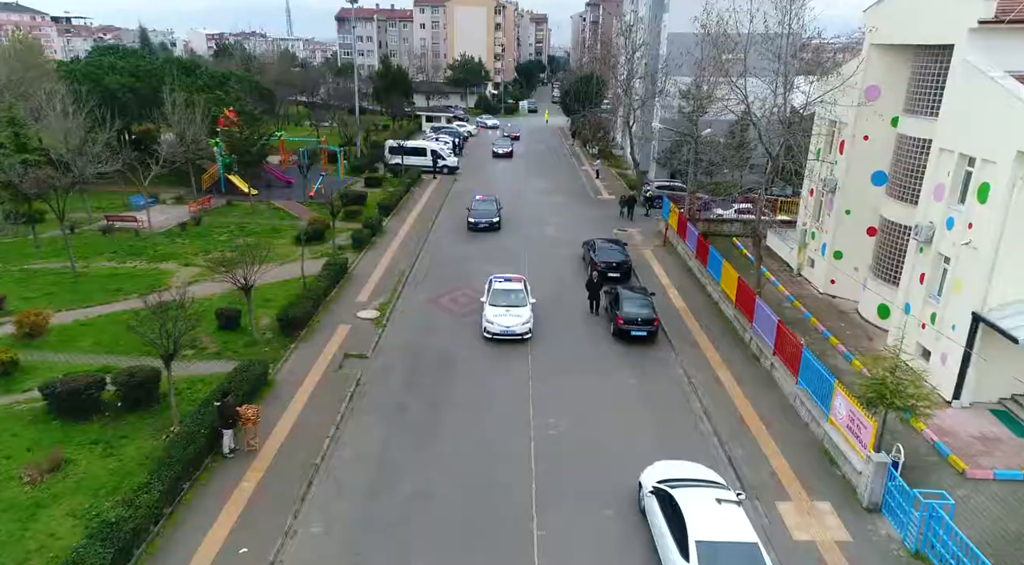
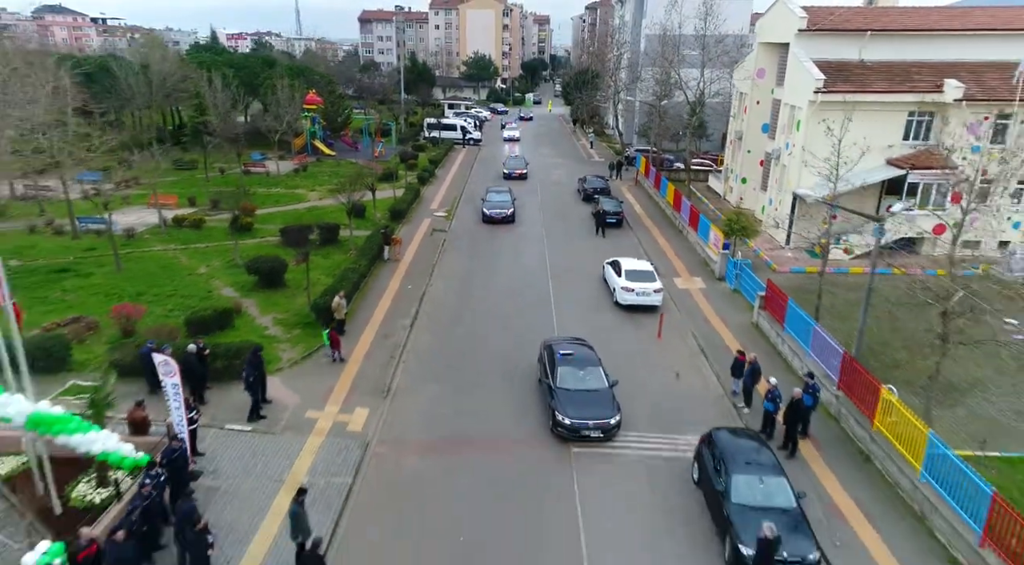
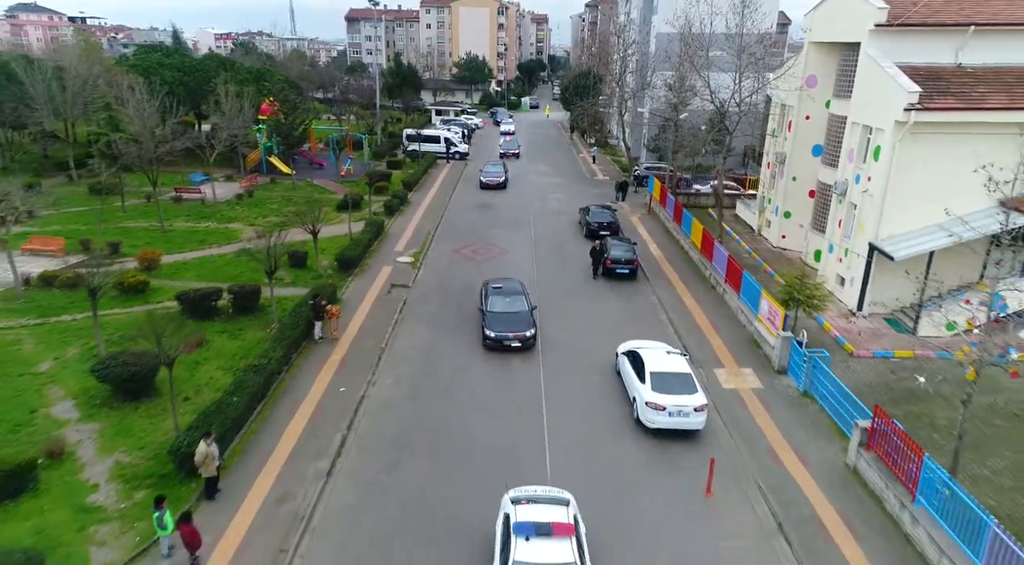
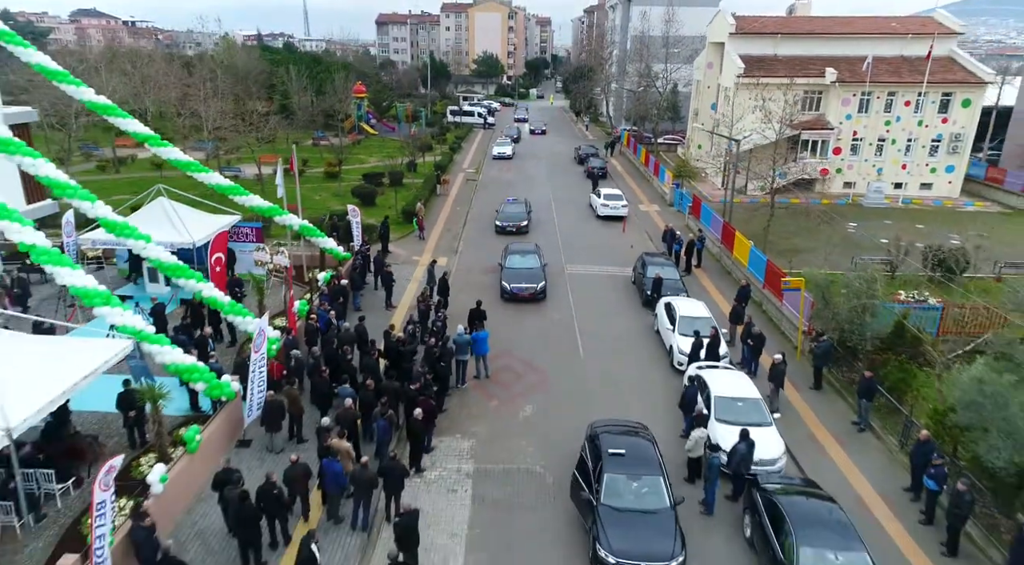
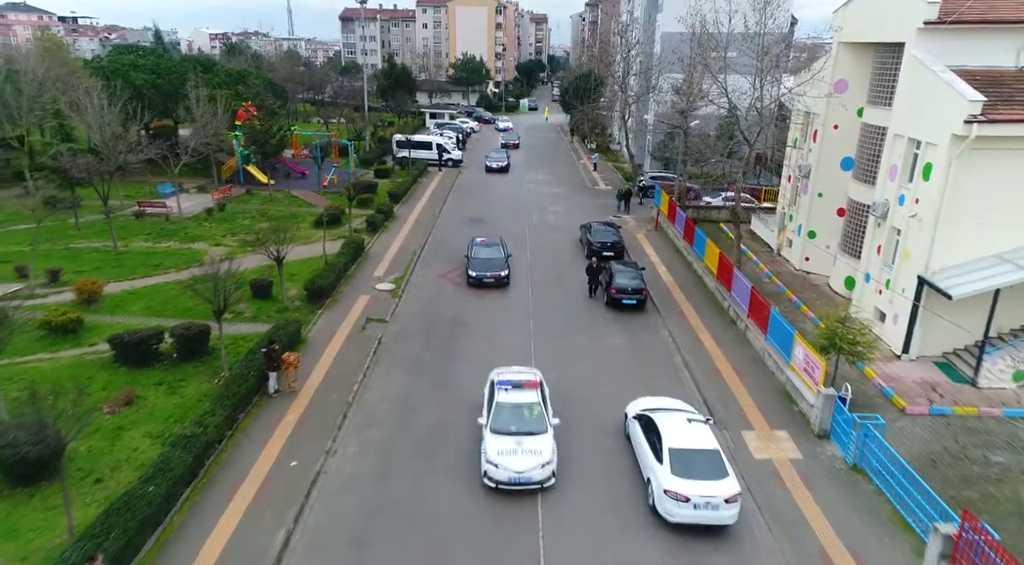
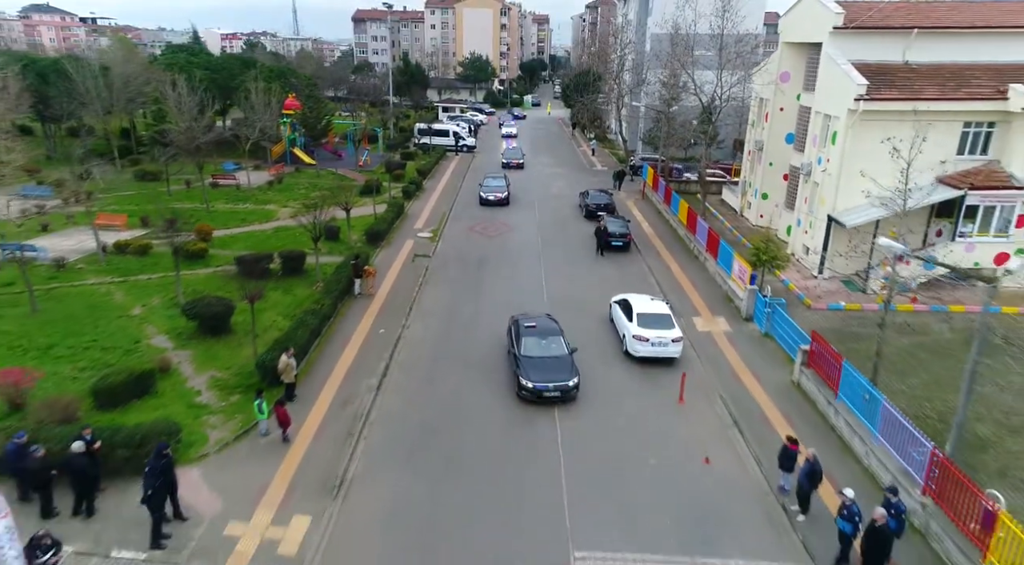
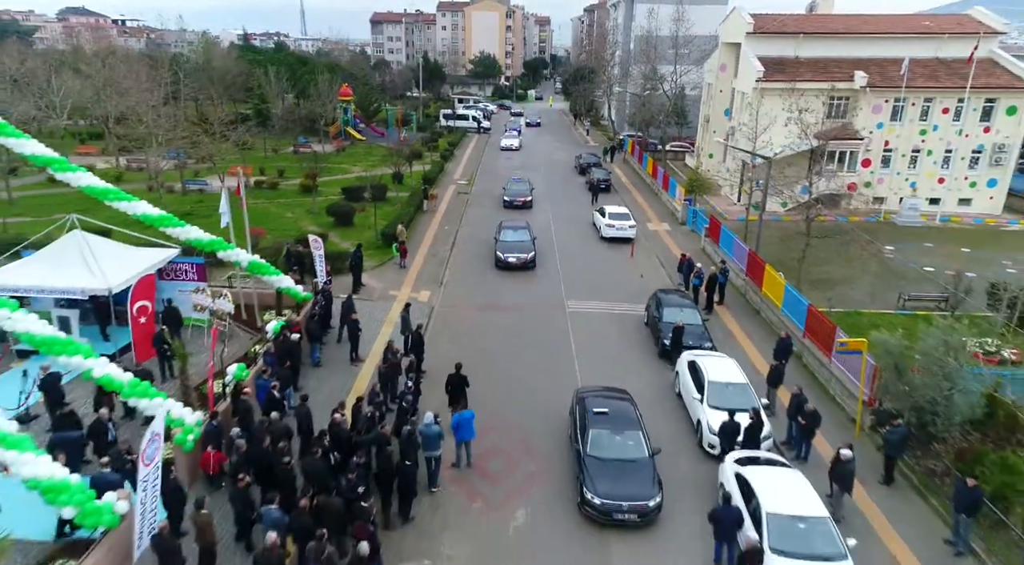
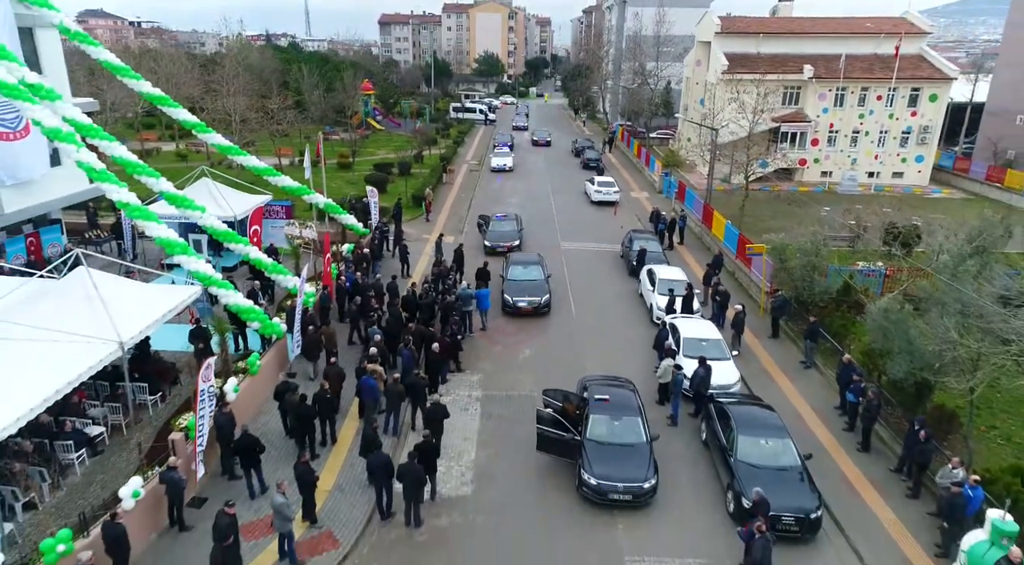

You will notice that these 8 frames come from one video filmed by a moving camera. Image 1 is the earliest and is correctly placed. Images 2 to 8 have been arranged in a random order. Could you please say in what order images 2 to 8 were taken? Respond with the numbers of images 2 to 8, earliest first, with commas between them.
5, 3, 6, 2, 7, 4, 8
